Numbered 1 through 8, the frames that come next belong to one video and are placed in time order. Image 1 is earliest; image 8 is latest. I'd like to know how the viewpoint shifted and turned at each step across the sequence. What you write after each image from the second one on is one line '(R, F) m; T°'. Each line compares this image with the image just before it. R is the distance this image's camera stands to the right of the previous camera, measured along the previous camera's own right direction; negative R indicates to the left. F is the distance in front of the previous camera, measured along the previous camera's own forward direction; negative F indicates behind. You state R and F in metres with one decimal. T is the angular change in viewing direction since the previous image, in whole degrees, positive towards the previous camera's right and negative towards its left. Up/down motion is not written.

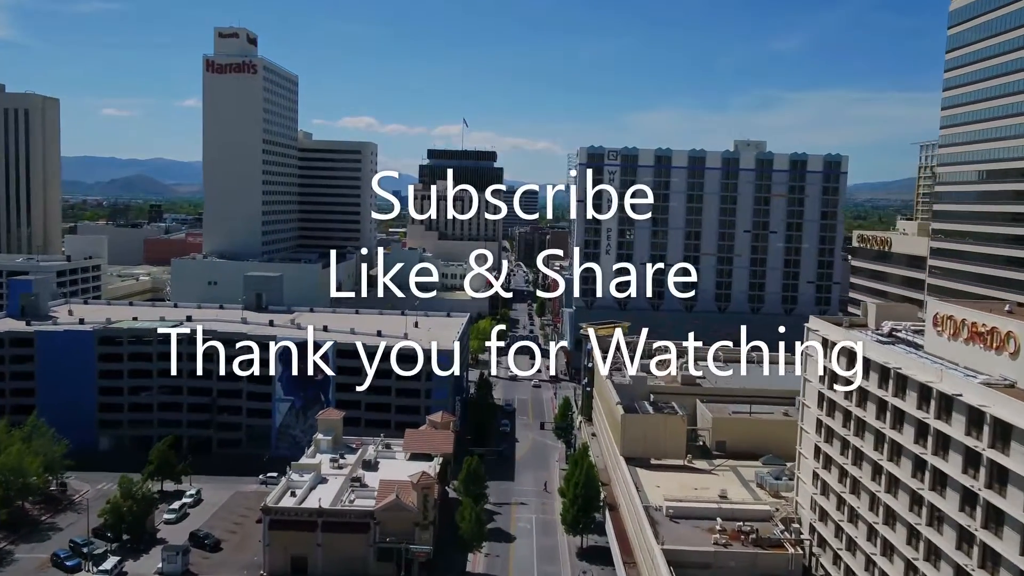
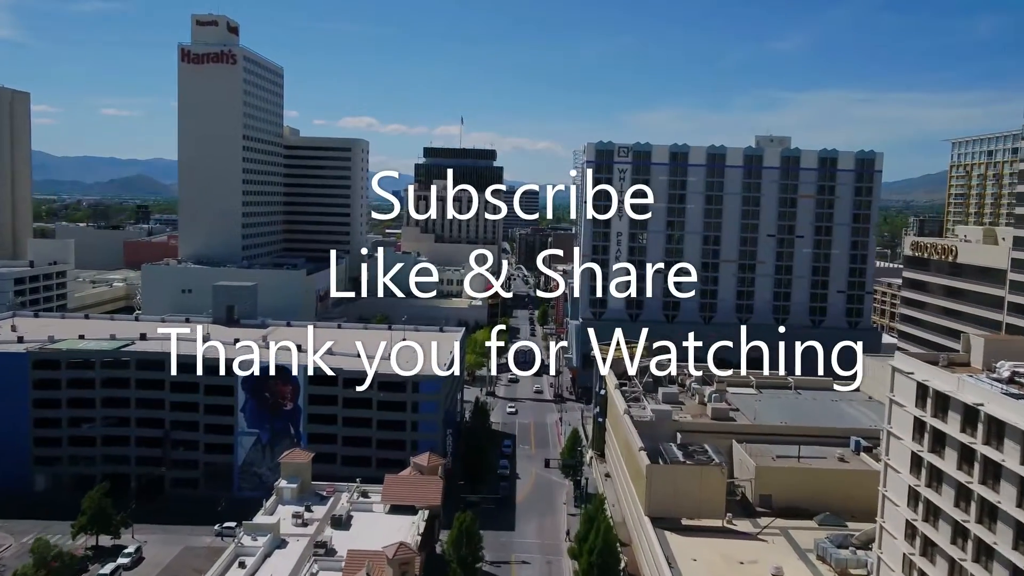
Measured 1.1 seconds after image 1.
(0.0, +10.6) m; 0°
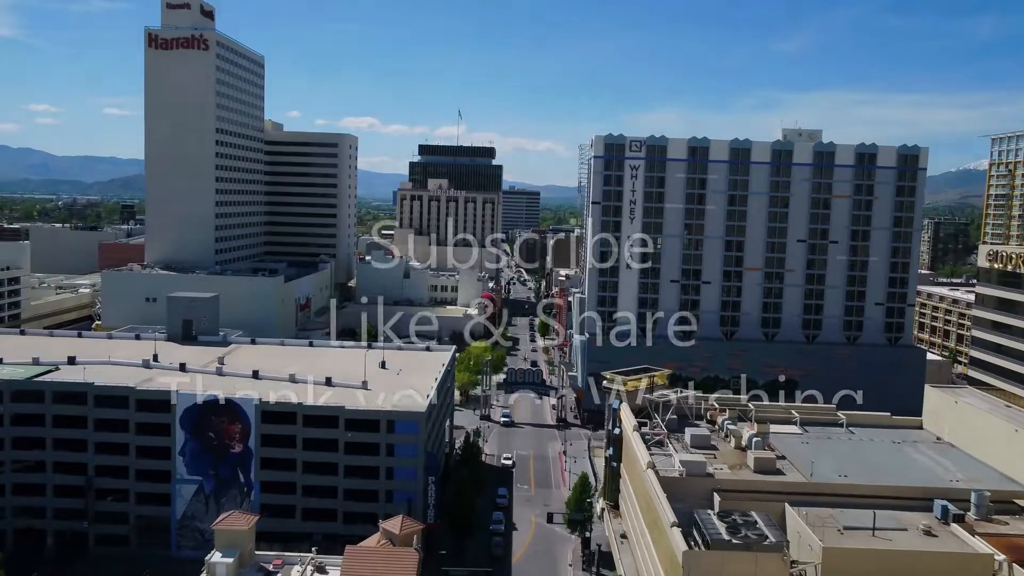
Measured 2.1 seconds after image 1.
(+0.3, +11.5) m; 0°
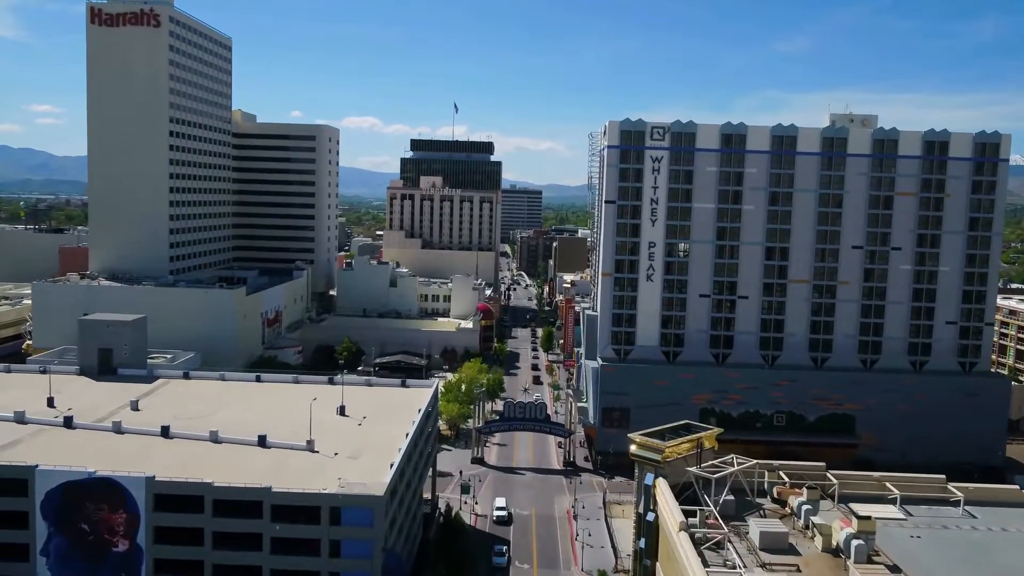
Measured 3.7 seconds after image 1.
(+0.4, +15.6) m; 0°
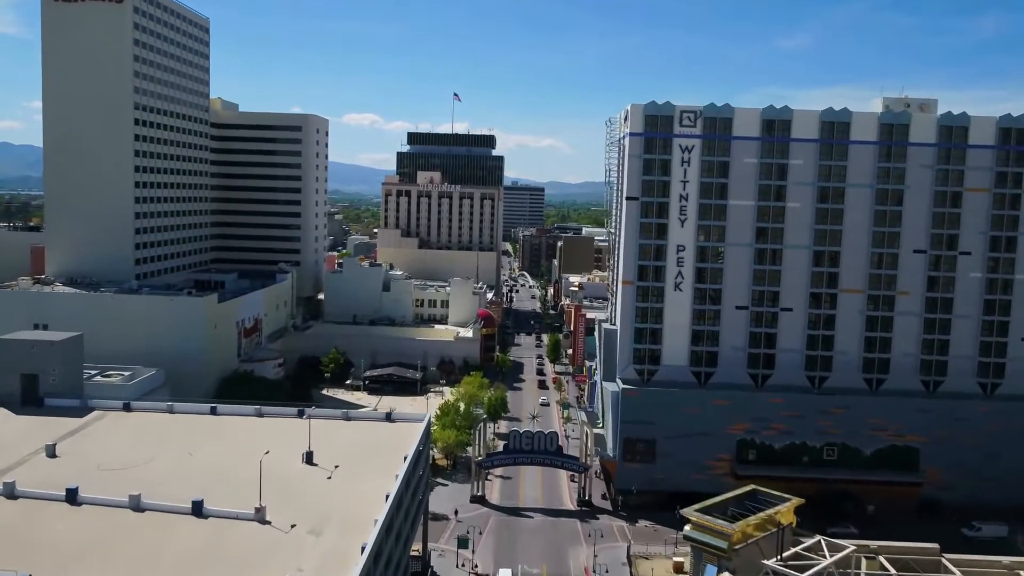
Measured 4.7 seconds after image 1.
(-0.4, +10.8) m; 0°
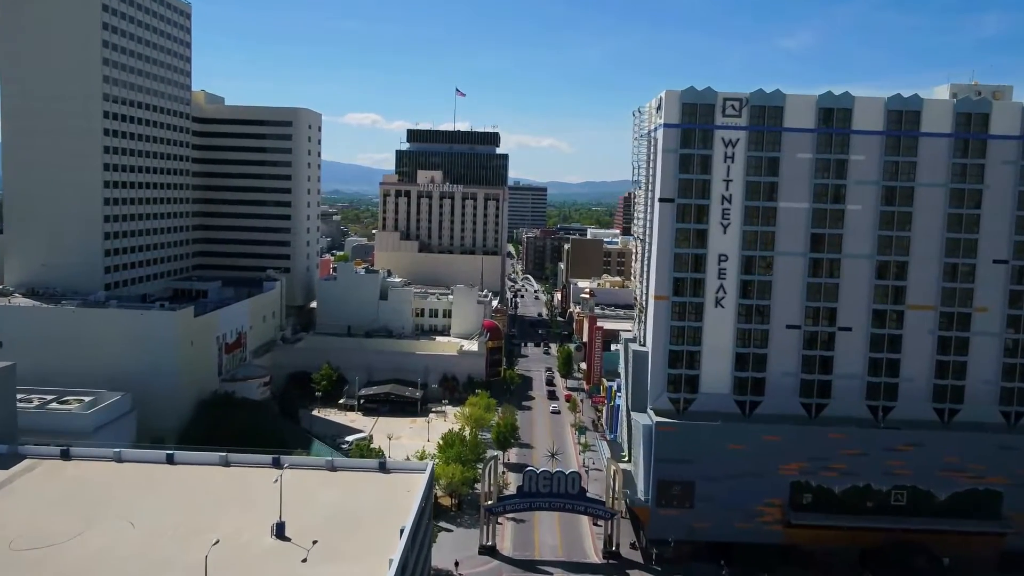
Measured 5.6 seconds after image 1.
(-0.9, +9.2) m; 0°
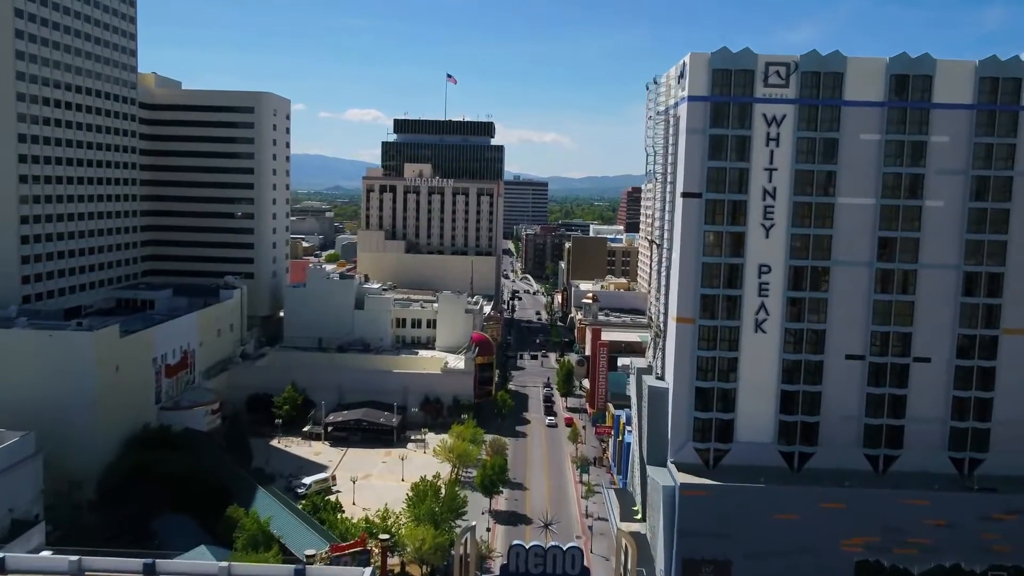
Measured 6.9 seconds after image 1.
(+1.0, +12.8) m; 0°
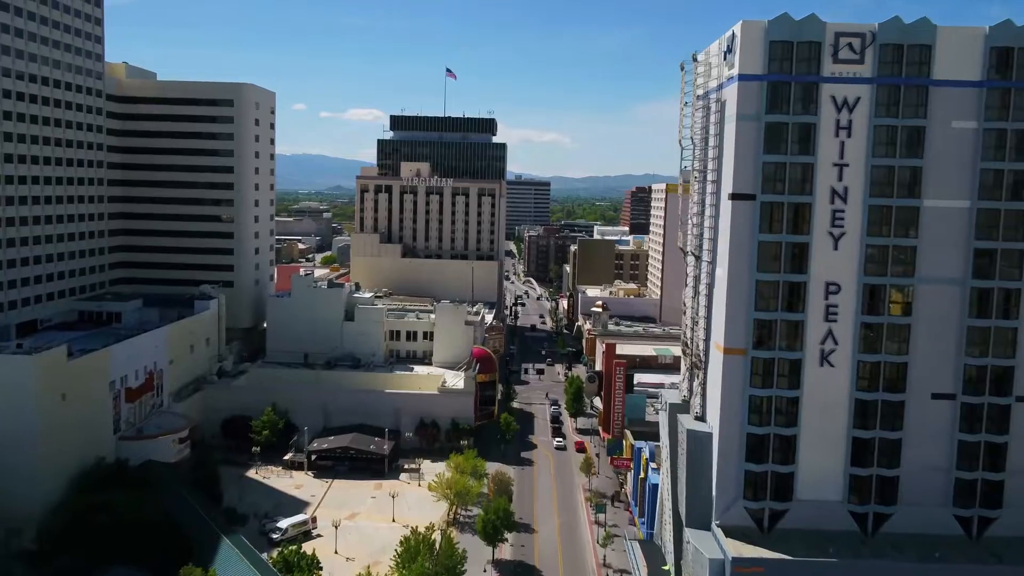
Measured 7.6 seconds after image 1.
(-0.3, +8.5) m; 0°
